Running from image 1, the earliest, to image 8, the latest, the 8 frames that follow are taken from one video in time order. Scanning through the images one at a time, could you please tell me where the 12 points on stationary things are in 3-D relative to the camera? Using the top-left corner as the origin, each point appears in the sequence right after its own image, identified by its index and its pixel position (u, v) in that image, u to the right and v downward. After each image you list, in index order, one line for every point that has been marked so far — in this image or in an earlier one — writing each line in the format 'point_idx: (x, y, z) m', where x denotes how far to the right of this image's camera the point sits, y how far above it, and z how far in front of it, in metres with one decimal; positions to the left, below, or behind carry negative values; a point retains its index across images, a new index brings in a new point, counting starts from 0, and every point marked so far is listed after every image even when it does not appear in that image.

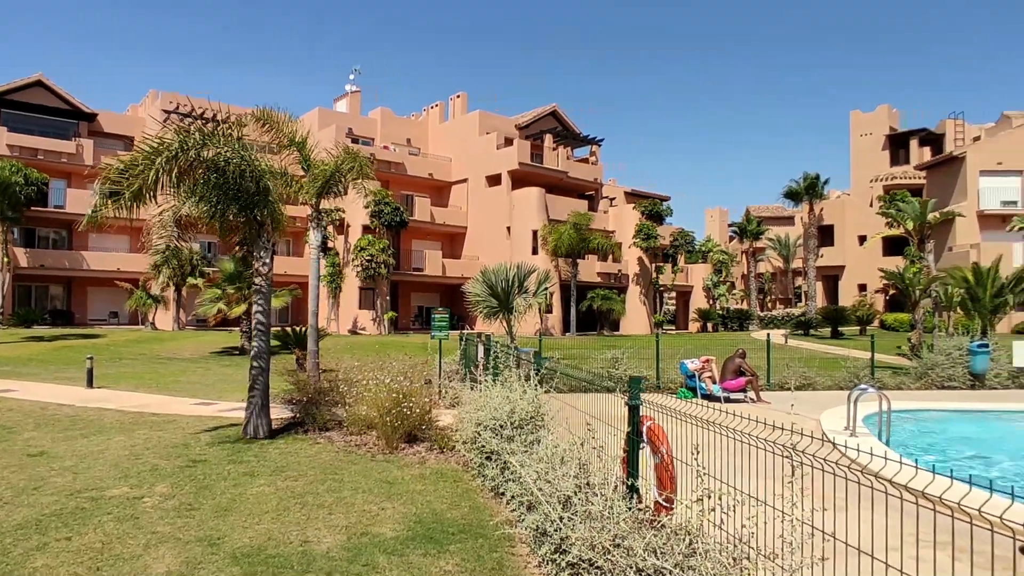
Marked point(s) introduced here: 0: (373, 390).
0: (-2.6, -1.9, +12.7) m
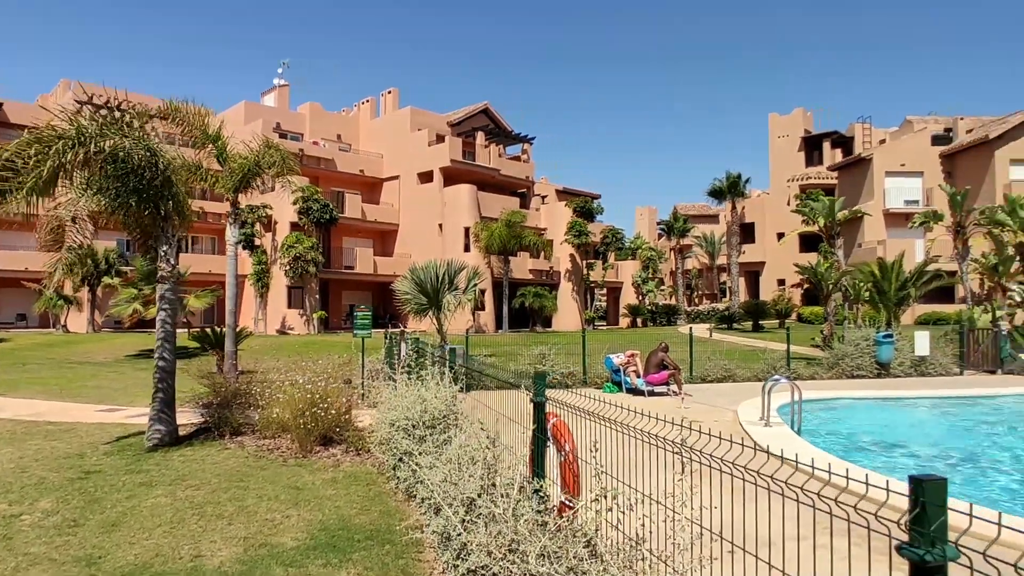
0: (-4.0, -1.8, +12.2) m
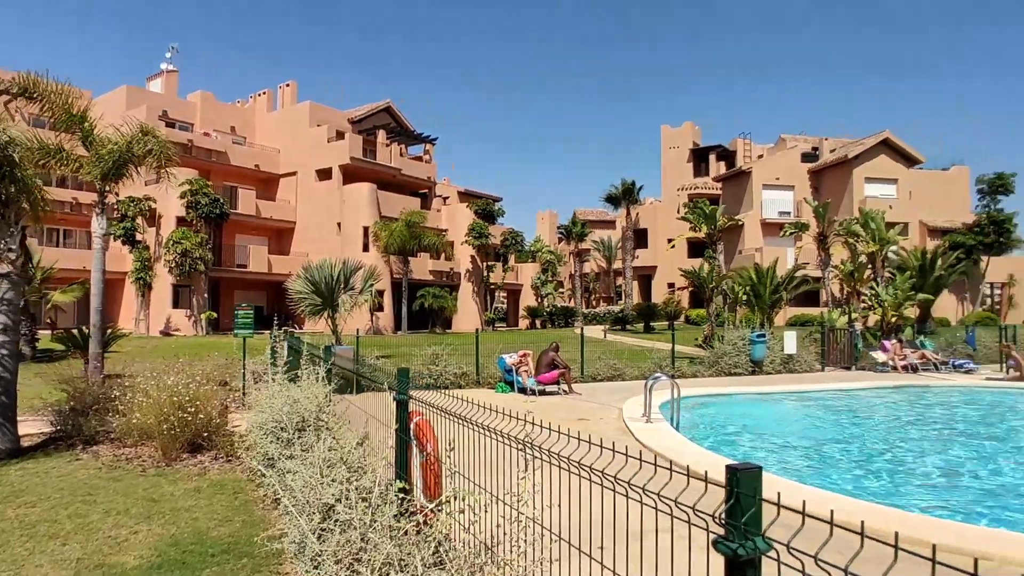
0: (-5.9, -1.8, +11.3) m
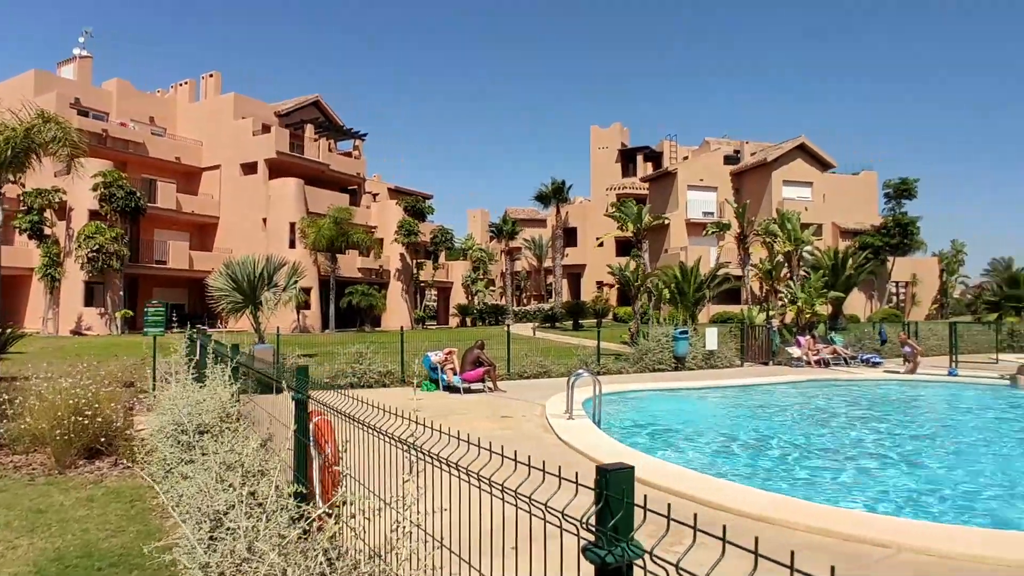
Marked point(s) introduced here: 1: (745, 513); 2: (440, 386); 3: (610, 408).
0: (-7.2, -1.7, +10.5) m
1: (+2.1, -2.0, +6.2) m
2: (-1.8, -2.4, +16.9) m
3: (+2.1, -2.5, +14.2) m
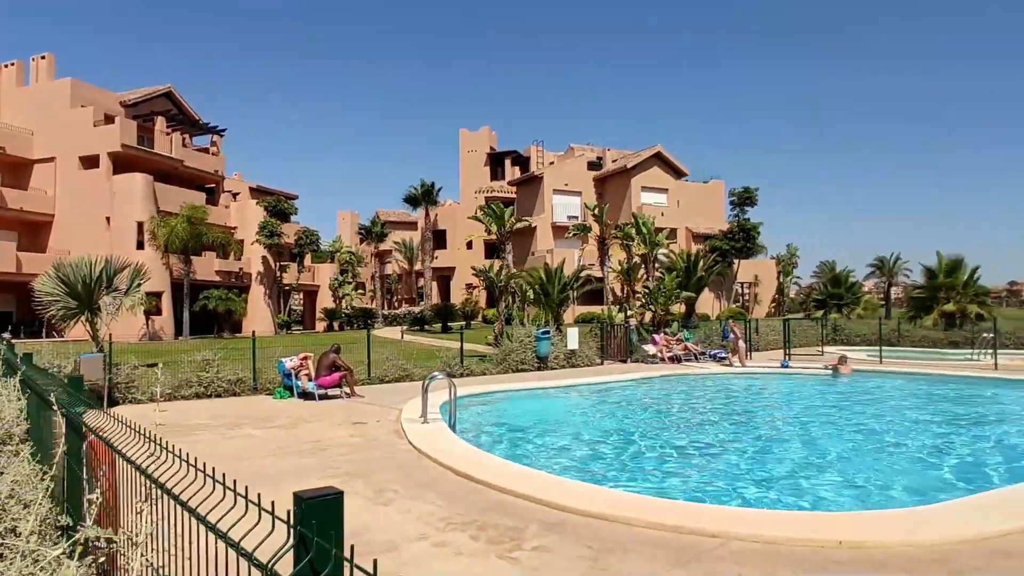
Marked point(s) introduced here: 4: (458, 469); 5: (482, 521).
0: (-9.2, -1.7, +8.7) m
1: (+0.7, -2.0, +6.2) m
2: (-5.1, -2.5, +16.0) m
3: (-0.9, -2.5, +14.1) m
4: (-0.6, -2.0, +7.8) m
5: (-0.3, -2.0, +5.9) m
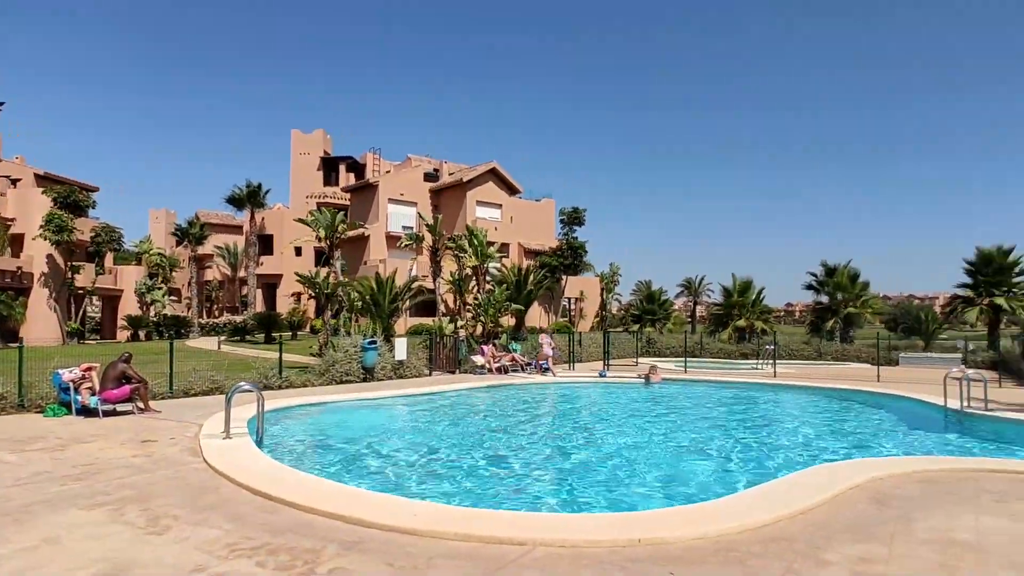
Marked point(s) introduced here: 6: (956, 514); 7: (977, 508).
0: (-11.2, -1.5, +6.0) m
1: (-1.0, -2.0, +5.9) m
2: (-9.0, -2.5, +14.0) m
3: (-4.4, -2.6, +13.2) m
4: (-2.6, -2.0, +7.1) m
5: (-1.9, -2.0, +5.4) m
6: (+4.5, -2.3, +7.0) m
7: (+4.9, -2.3, +7.2) m
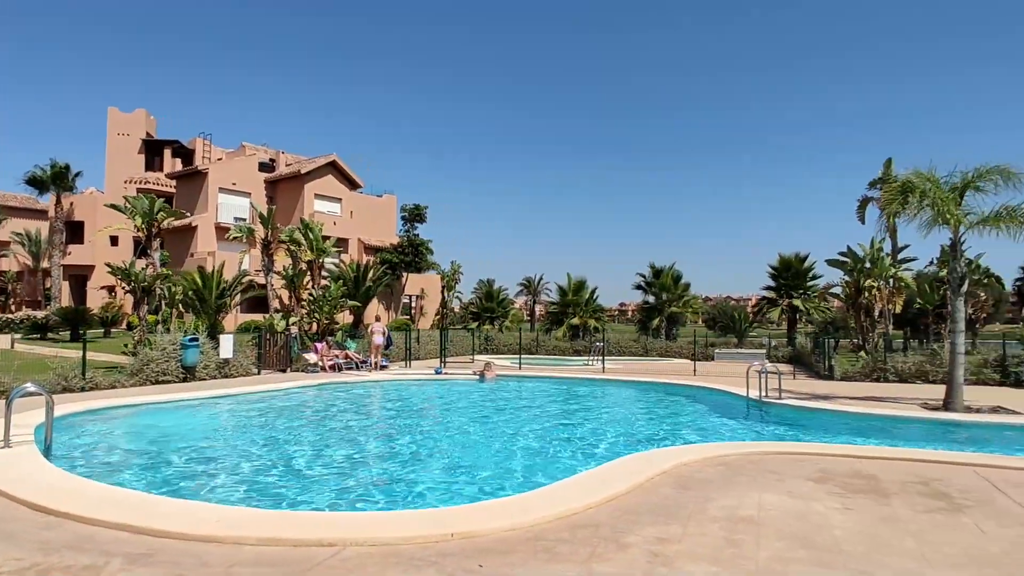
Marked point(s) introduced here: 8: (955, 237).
0: (-12.5, -1.3, +3.4) m
1: (-2.5, -2.0, +5.5) m
2: (-12.1, -2.2, +11.7) m
3: (-7.4, -2.4, +11.9) m
4: (-4.4, -2.0, +6.3) m
5: (-3.3, -1.9, +4.8) m
6: (+2.6, -2.3, +7.8) m
7: (+2.9, -2.3, +8.1) m
8: (+9.2, +1.1, +14.3) m
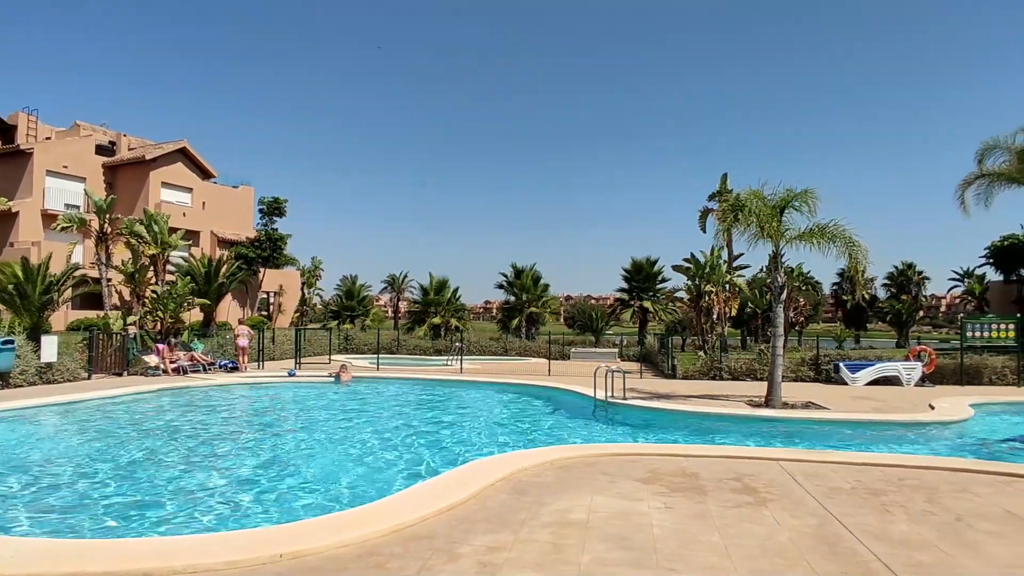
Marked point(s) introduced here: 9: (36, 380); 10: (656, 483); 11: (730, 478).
0: (-13.3, -1.3, +1.0) m
1: (-3.9, -2.1, +5.0) m
2: (-14.4, -2.2, +9.3) m
3: (-9.9, -2.5, +10.3) m
4: (-5.8, -2.0, +5.4) m
5: (-4.5, -2.0, +4.2) m
6: (+0.8, -2.5, +8.2) m
7: (+1.0, -2.5, +8.5) m
8: (+6.0, +0.9, +15.8) m
9: (-13.1, -2.6, +19.0) m
10: (+1.8, -2.5, +8.8) m
11: (+2.9, -2.5, +9.1) m
